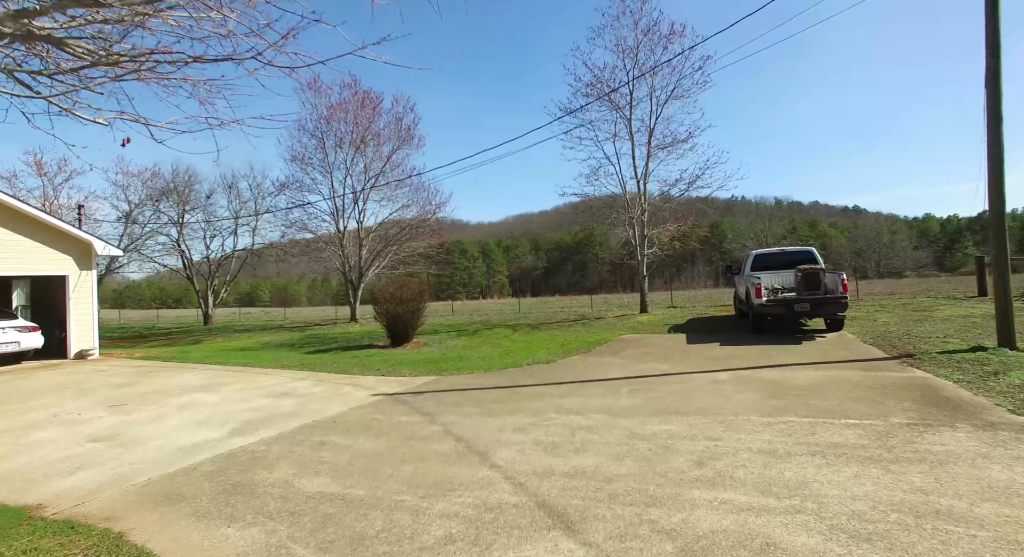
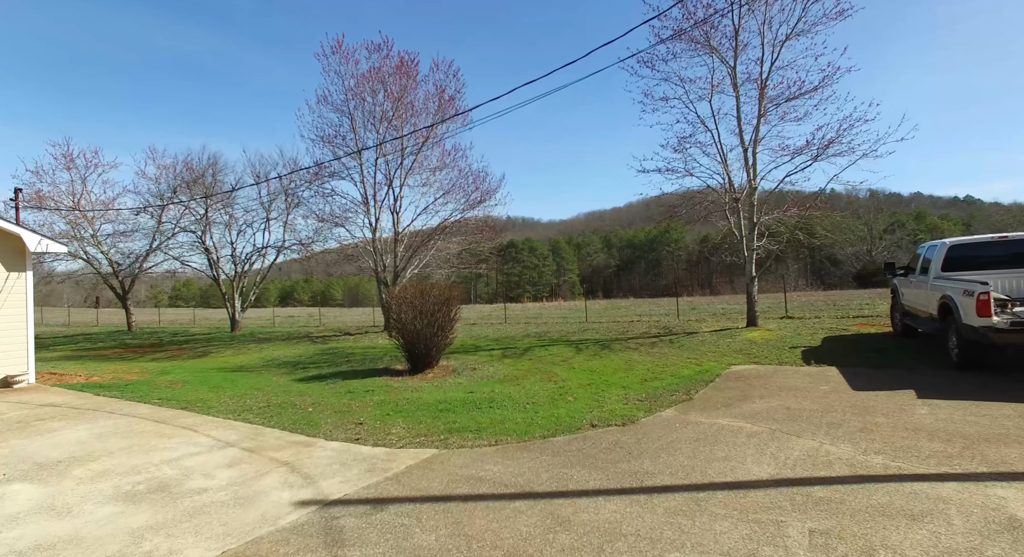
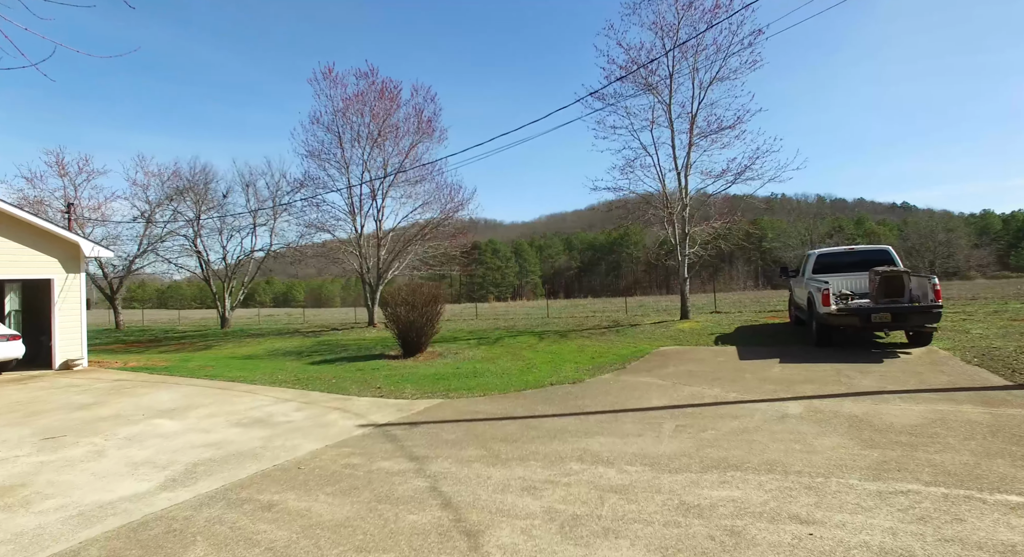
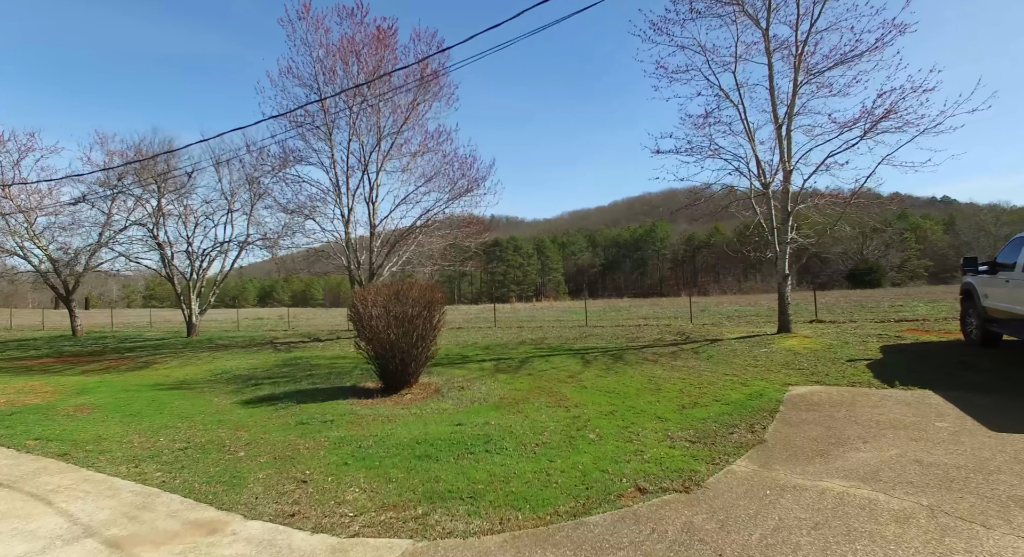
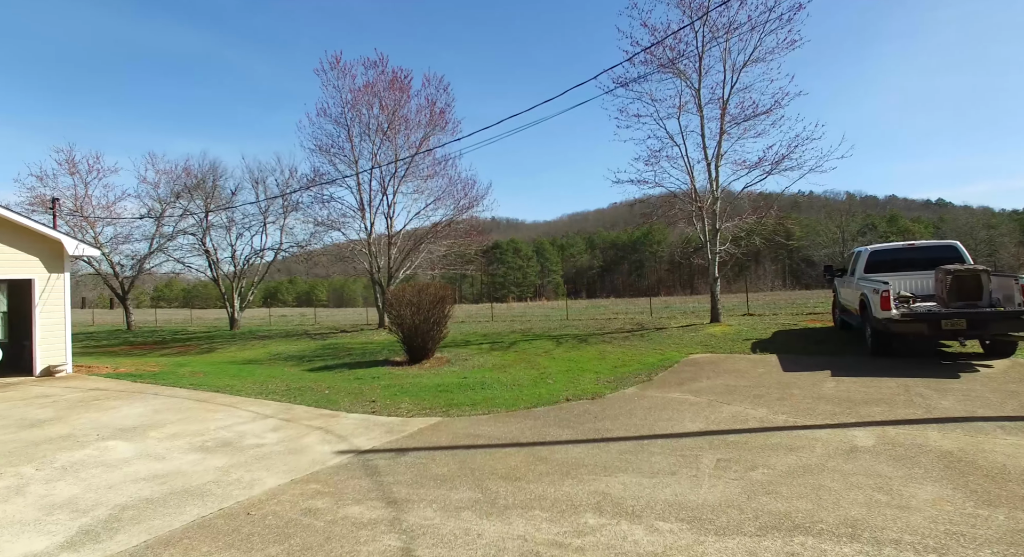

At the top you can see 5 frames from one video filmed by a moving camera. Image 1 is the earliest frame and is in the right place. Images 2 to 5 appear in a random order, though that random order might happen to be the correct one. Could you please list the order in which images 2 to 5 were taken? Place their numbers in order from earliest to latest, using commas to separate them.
3, 5, 2, 4
